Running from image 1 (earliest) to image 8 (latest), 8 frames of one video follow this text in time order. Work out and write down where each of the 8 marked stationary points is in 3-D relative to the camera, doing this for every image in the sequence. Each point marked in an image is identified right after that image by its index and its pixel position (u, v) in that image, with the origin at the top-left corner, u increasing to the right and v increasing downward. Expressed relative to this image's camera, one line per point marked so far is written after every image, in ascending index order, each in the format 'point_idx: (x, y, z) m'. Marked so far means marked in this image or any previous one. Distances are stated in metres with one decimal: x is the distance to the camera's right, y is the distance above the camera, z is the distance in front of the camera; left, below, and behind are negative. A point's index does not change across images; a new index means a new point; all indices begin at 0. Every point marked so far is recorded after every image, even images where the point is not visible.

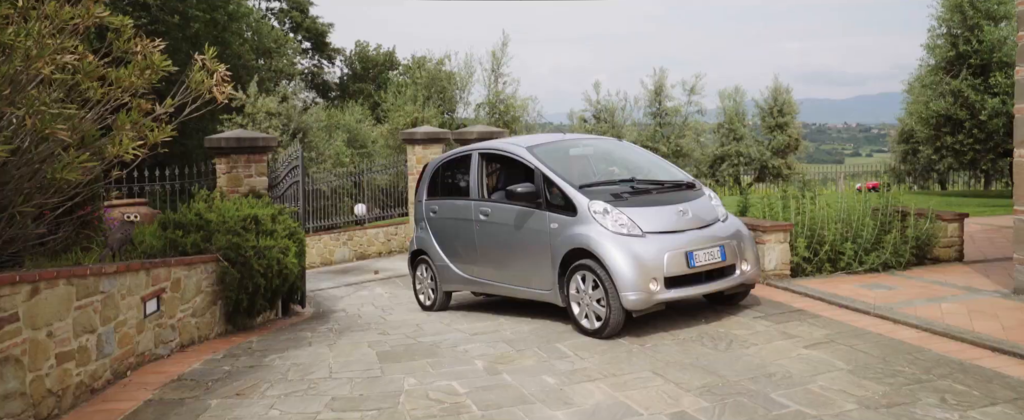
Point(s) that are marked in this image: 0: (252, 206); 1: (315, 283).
0: (-3.1, 0.0, +8.5) m
1: (-3.2, -1.2, +11.4) m
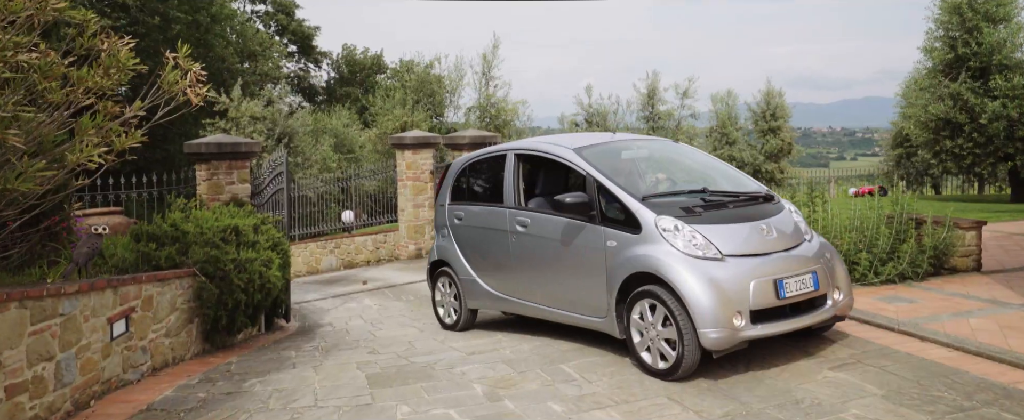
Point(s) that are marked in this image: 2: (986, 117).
0: (-3.2, -0.1, +8.0) m
1: (-3.3, -1.3, +10.9) m
2: (+9.9, +1.9, +14.7) m
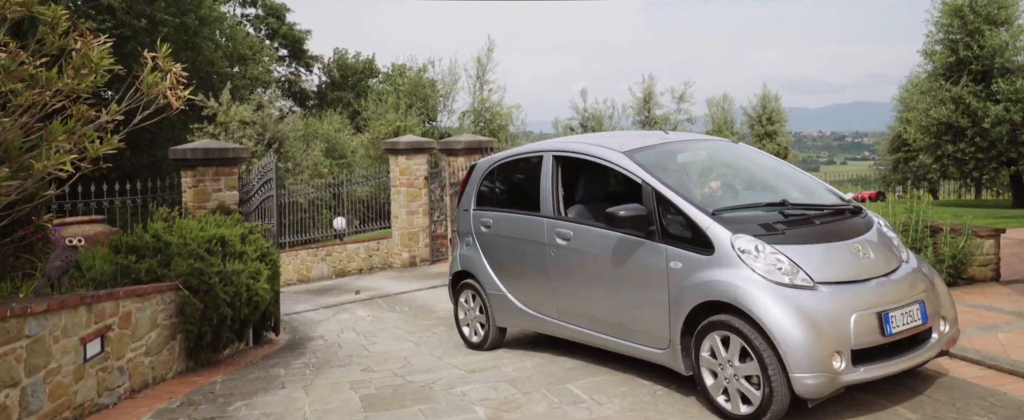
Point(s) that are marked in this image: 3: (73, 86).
0: (-3.2, -0.2, +7.6) m
1: (-3.3, -1.4, +10.6) m
2: (+9.8, +1.8, +14.5) m
3: (-2.7, +0.8, +4.4) m
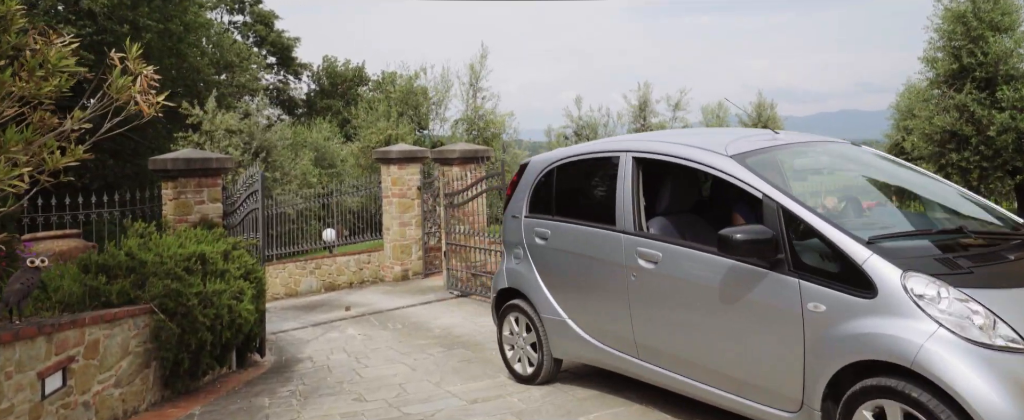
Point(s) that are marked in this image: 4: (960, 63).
0: (-3.2, -0.3, +7.1) m
1: (-3.3, -1.6, +10.1) m
2: (+9.7, +1.6, +14.2) m
3: (-2.7, +0.7, +3.9) m
4: (+9.5, +3.1, +14.9) m
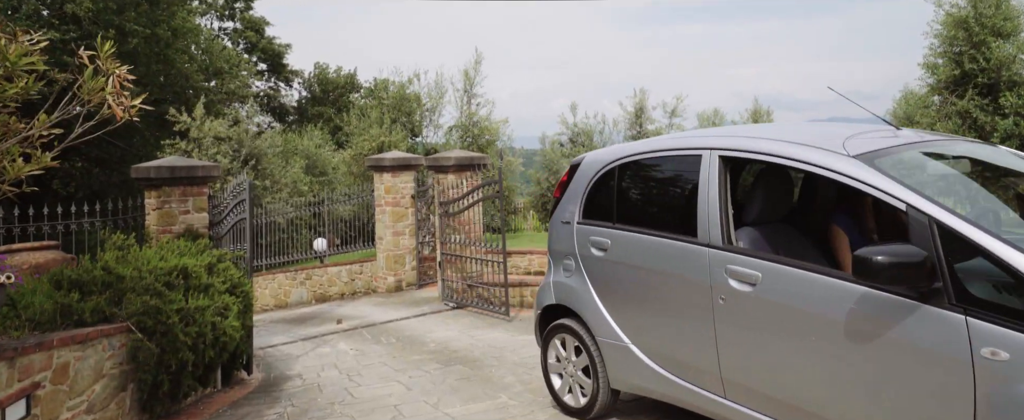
0: (-3.2, -0.4, +6.8) m
1: (-3.4, -1.7, +9.7) m
2: (+9.7, +1.5, +14.0) m
3: (-2.7, +0.6, +3.6) m
4: (+9.4, +2.9, +14.7) m
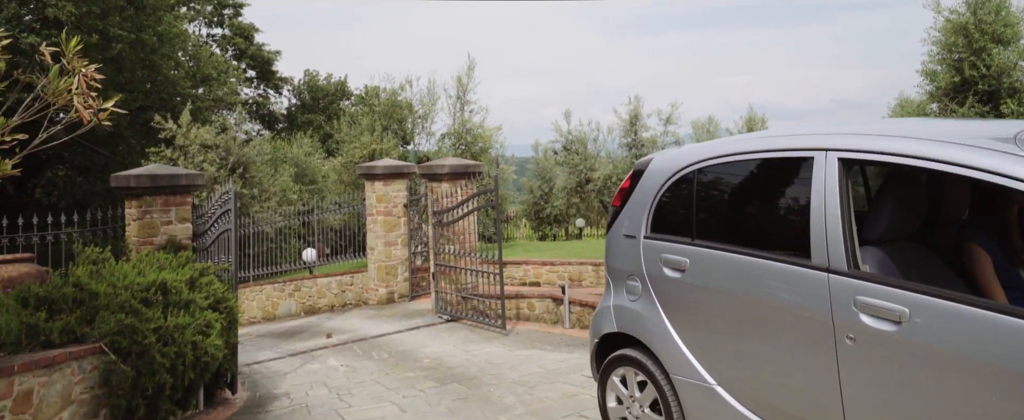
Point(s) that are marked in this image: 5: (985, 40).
0: (-3.2, -0.5, +6.4) m
1: (-3.4, -1.9, +9.3) m
2: (+9.6, +1.3, +13.9) m
3: (-2.6, +0.5, +3.2) m
4: (+9.3, +2.8, +14.5) m
5: (+9.5, +3.4, +14.1) m
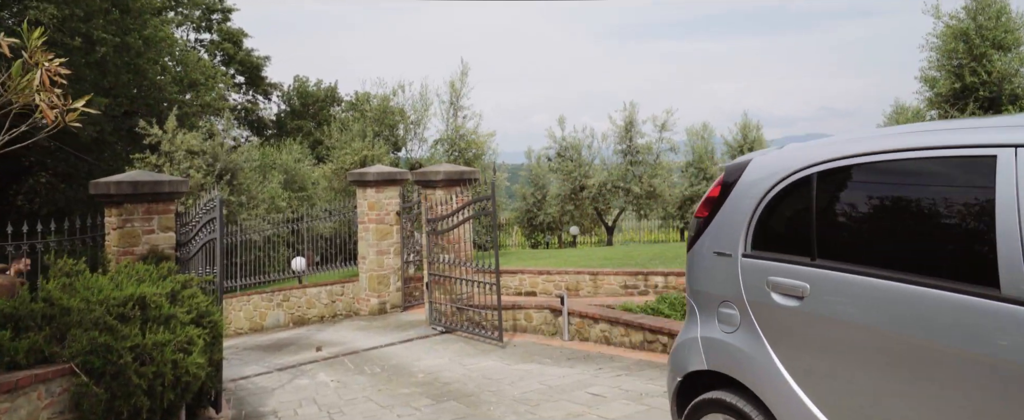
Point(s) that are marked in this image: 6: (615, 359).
0: (-3.2, -0.6, +6.0) m
1: (-3.4, -2.0, +8.9) m
2: (+9.5, +1.2, +13.7) m
3: (-2.6, +0.5, +2.9) m
4: (+9.2, +2.6, +14.4) m
5: (+9.4, +3.3, +13.9) m
6: (+1.1, -1.6, +7.7) m
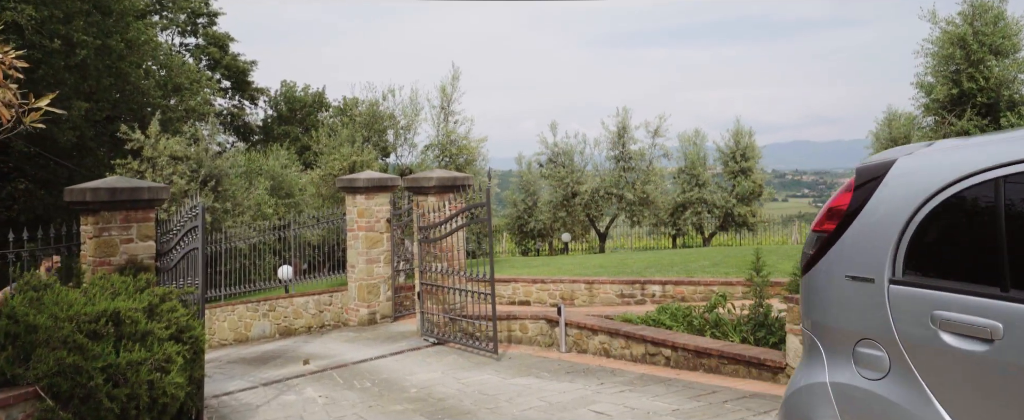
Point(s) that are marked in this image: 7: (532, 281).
0: (-3.2, -0.6, +5.6) m
1: (-3.5, -2.1, +8.5) m
2: (+9.3, +1.0, +13.5) m
3: (-2.5, +0.5, +2.5) m
4: (+9.0, +2.5, +14.2) m
5: (+9.2, +3.1, +13.8) m
6: (+1.1, -1.7, +7.4) m
7: (+0.4, -1.2, +12.5) m
